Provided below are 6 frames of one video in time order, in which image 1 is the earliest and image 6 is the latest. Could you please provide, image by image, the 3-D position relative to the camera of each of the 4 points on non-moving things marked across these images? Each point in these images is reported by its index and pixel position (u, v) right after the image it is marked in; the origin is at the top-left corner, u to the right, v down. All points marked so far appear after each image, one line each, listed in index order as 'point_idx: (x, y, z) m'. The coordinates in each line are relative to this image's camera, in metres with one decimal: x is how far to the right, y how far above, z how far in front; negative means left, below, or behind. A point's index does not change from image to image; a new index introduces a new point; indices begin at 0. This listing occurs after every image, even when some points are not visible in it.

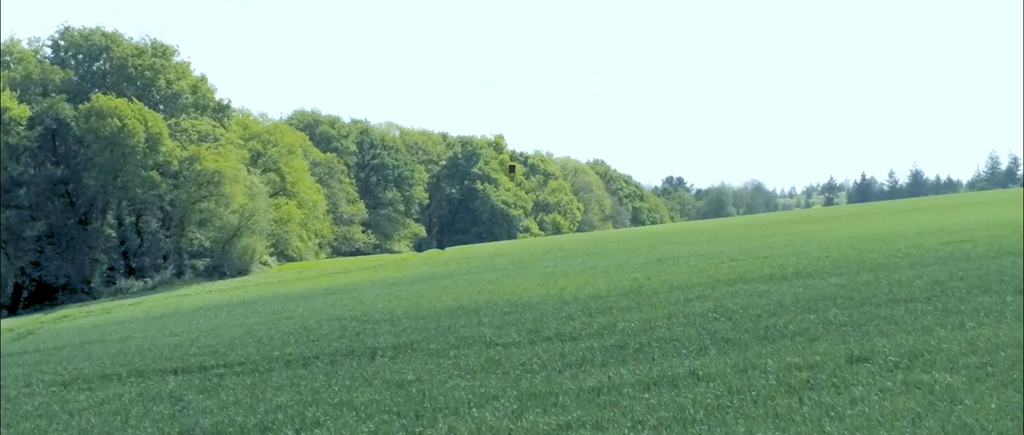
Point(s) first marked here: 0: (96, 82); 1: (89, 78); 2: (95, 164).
0: (-2.5, +0.8, +5.1) m
1: (-2.6, +0.8, +5.1) m
2: (-2.5, +0.3, +5.0) m
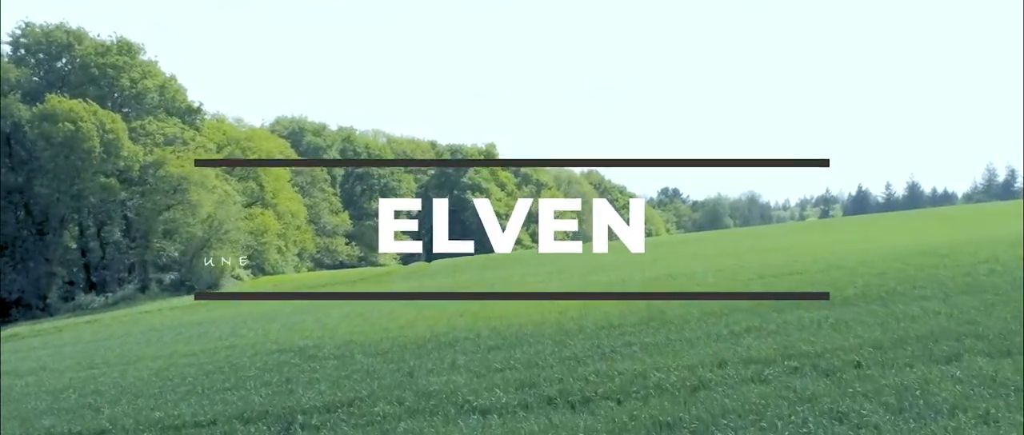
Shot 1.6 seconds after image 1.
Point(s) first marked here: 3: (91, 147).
0: (-2.6, +0.8, +4.7) m
1: (-2.6, +0.8, +4.7) m
2: (-2.5, +0.3, +4.6) m
3: (-2.3, +0.4, +4.6) m
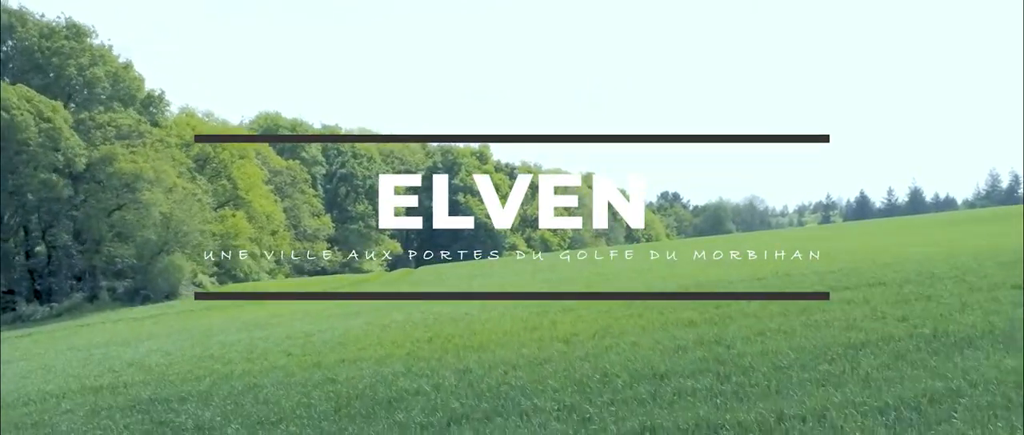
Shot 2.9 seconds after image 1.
0: (-2.6, +0.8, +4.2) m
1: (-2.7, +0.8, +4.2) m
2: (-2.6, +0.3, +4.1) m
3: (-2.4, +0.4, +4.1) m
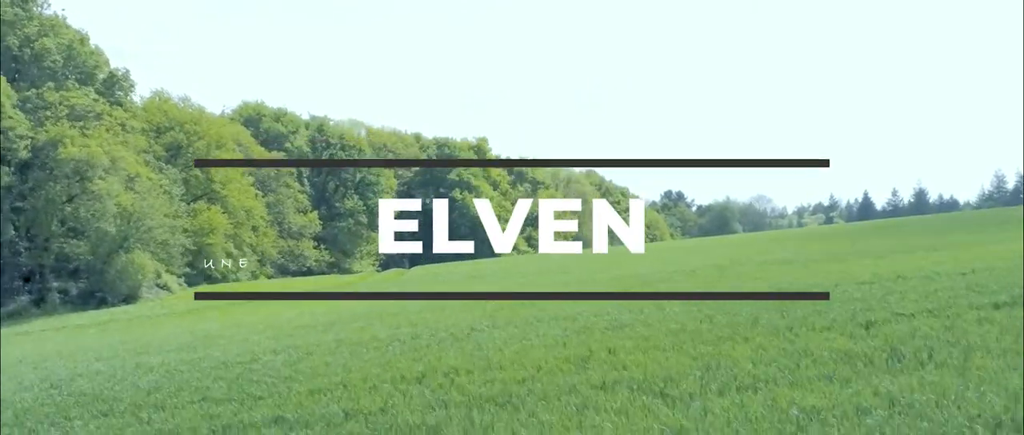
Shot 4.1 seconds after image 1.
0: (-2.5, +0.8, +5.0) m
1: (-2.5, +0.8, +5.0) m
2: (-2.5, +0.3, +4.9) m
3: (-2.2, +0.4, +4.9) m
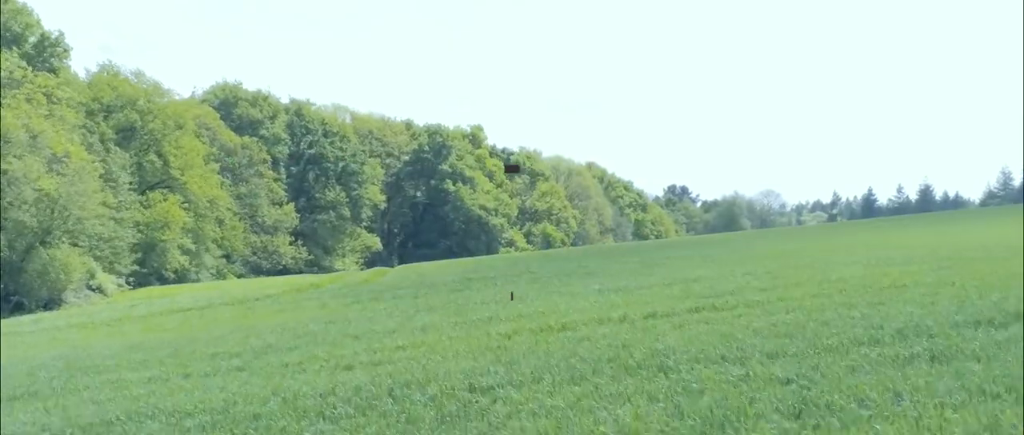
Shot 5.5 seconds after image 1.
0: (-2.5, +0.8, +4.5) m
1: (-2.5, +0.8, +4.5) m
2: (-2.5, +0.3, +4.4) m
3: (-2.3, +0.4, +4.4) m
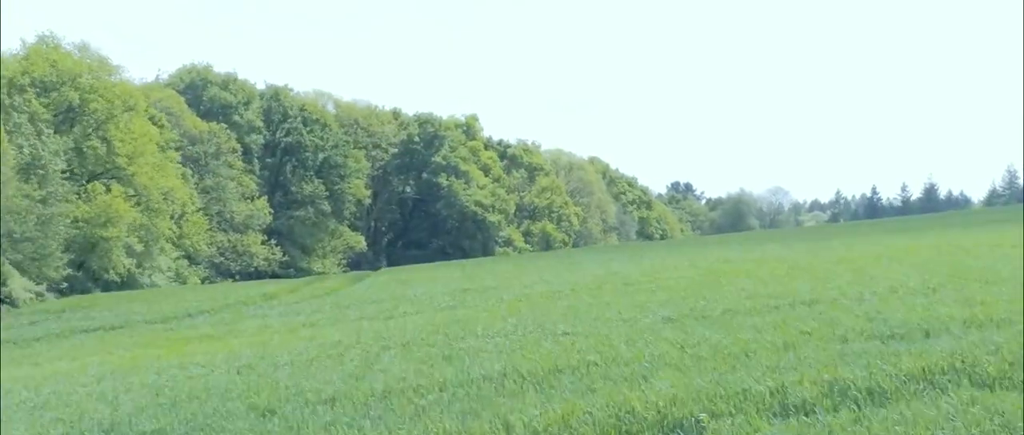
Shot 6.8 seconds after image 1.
0: (-2.5, +0.8, +4.0) m
1: (-2.5, +0.9, +4.1) m
2: (-2.5, +0.3, +3.9) m
3: (-2.3, +0.5, +3.9) m
